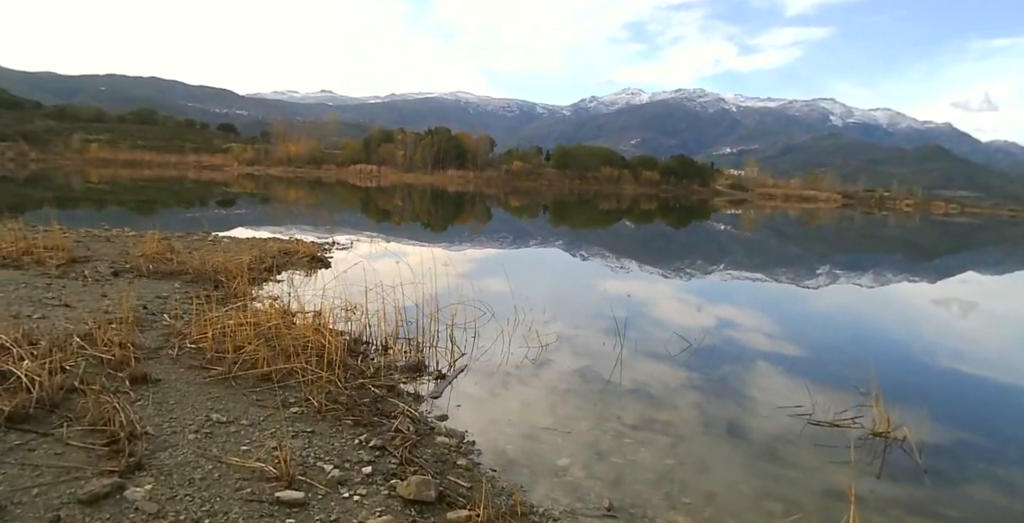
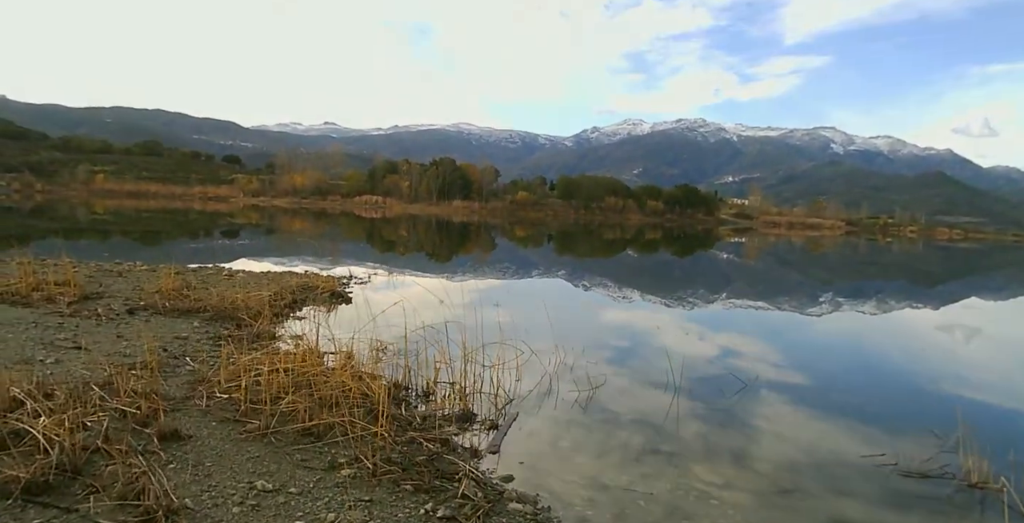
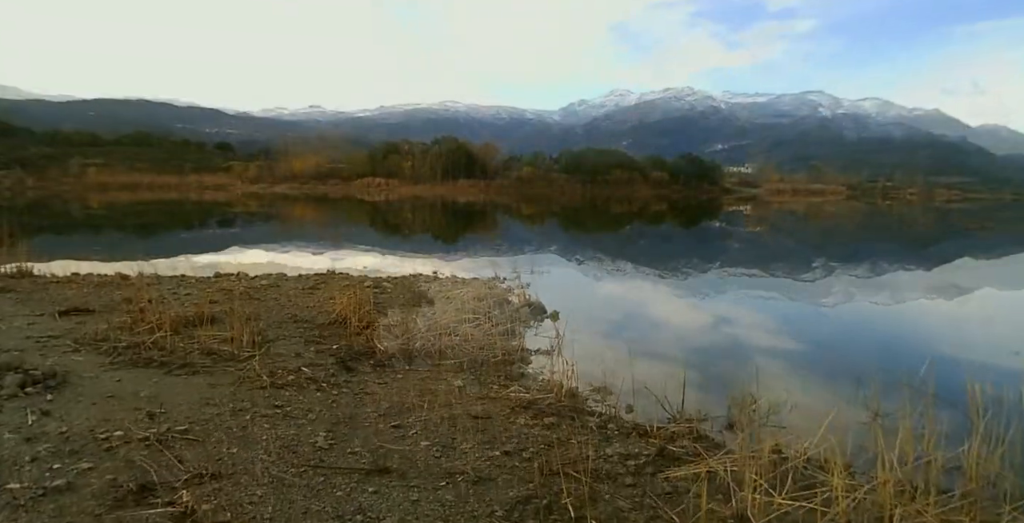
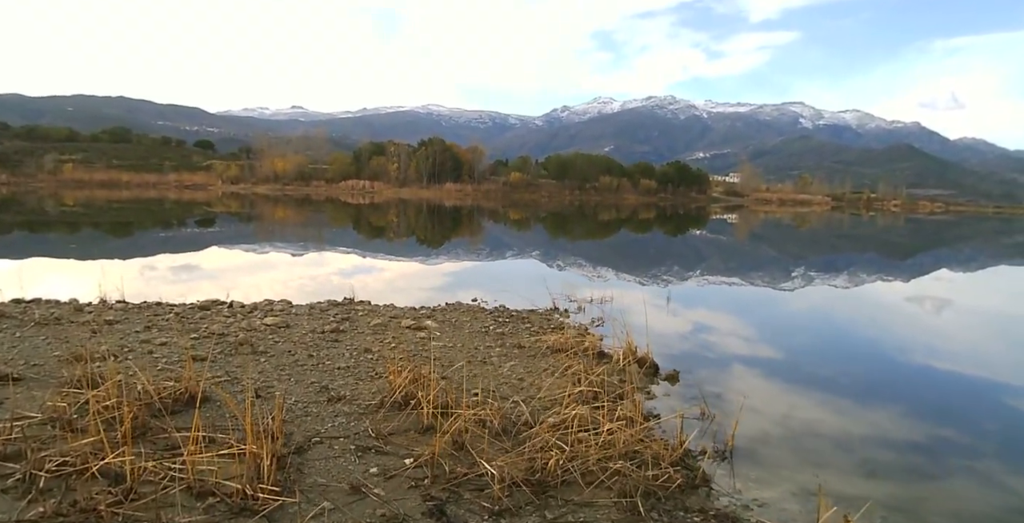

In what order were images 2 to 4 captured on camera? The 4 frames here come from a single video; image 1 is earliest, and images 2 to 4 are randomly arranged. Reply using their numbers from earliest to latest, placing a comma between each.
2, 3, 4
